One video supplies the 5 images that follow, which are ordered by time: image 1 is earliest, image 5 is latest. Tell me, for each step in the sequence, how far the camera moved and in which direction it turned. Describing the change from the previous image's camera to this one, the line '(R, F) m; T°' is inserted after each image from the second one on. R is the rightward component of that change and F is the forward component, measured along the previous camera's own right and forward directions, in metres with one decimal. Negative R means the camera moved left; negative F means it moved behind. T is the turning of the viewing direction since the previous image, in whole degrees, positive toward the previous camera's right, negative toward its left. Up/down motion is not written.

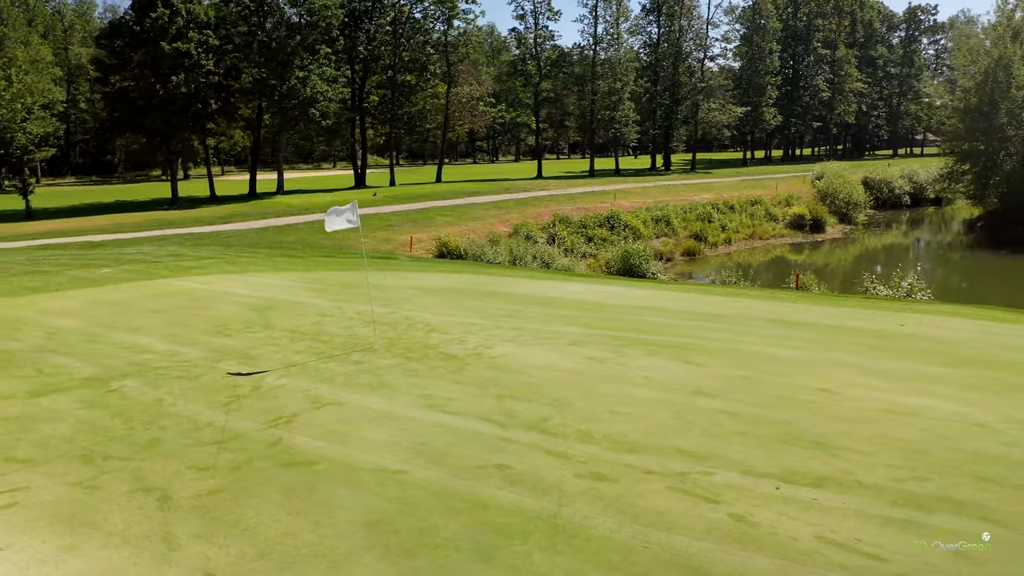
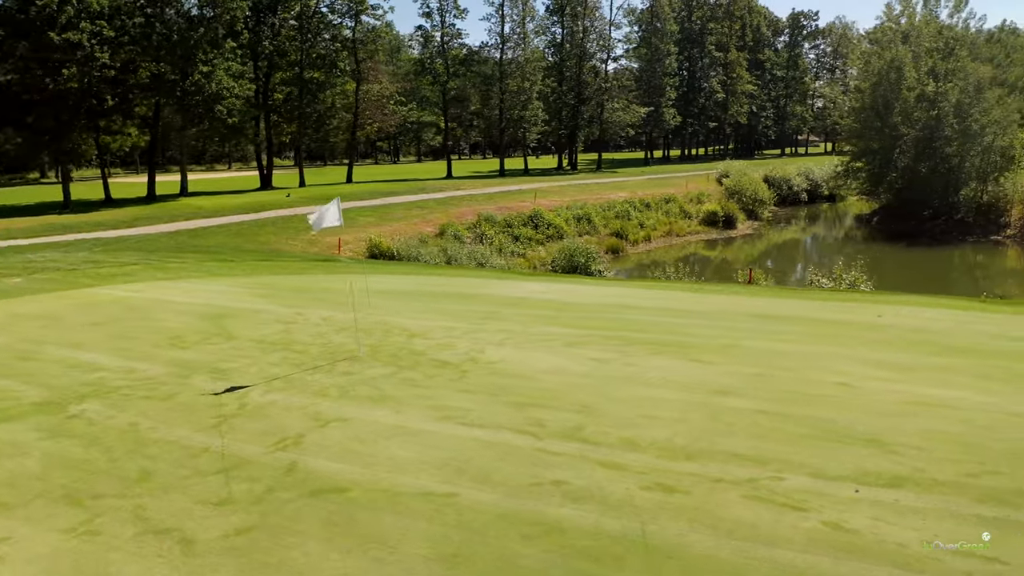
(-0.8, +0.5) m; +7°
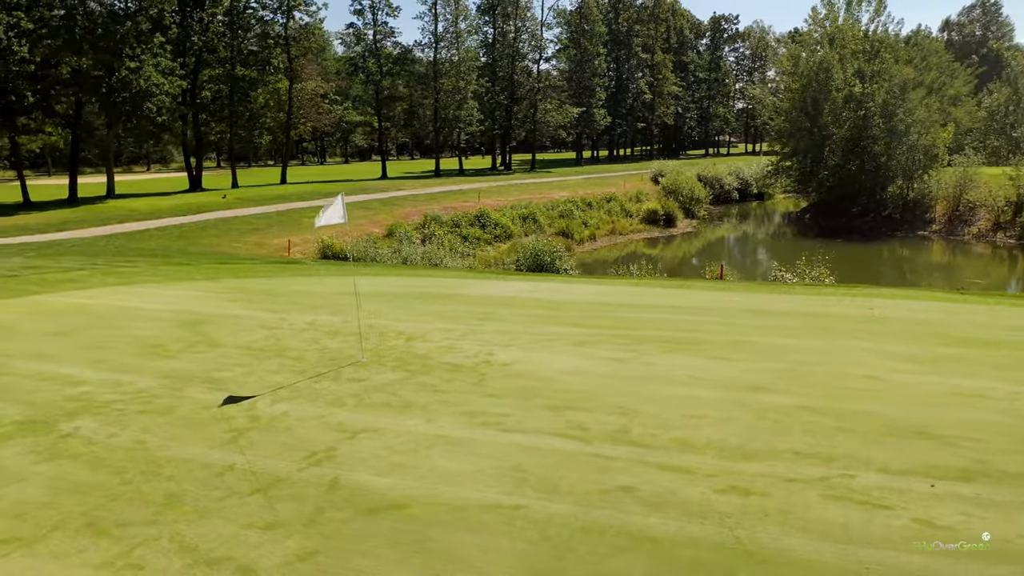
(-0.7, +0.3) m; +5°
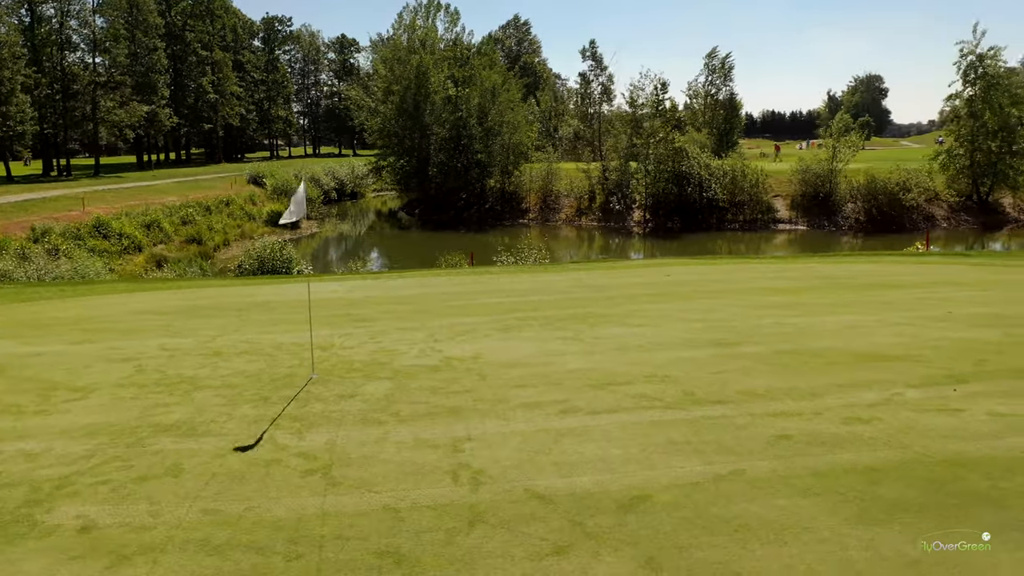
(-2.8, +1.1) m; +31°
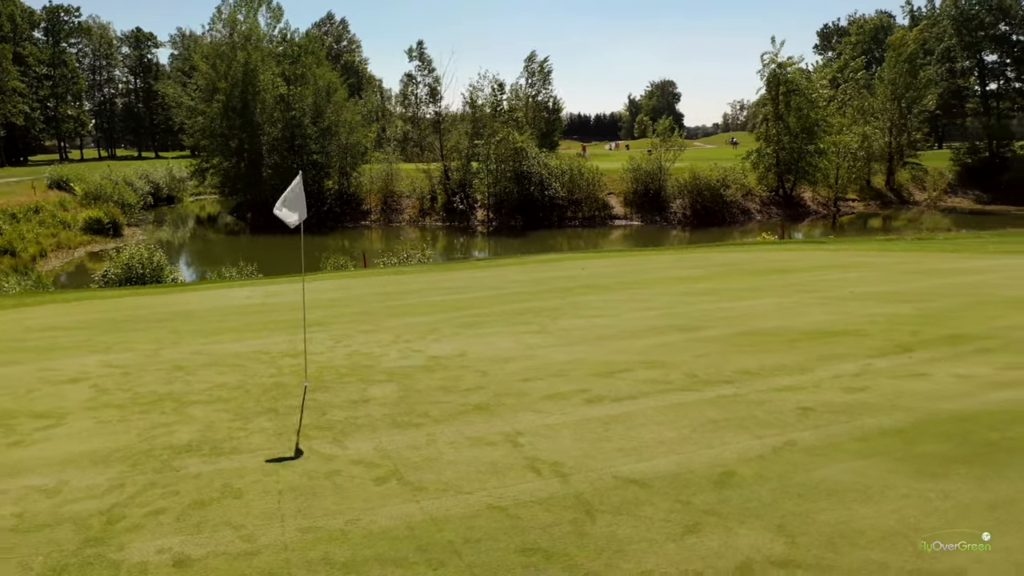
(-1.2, +0.2) m; +13°
